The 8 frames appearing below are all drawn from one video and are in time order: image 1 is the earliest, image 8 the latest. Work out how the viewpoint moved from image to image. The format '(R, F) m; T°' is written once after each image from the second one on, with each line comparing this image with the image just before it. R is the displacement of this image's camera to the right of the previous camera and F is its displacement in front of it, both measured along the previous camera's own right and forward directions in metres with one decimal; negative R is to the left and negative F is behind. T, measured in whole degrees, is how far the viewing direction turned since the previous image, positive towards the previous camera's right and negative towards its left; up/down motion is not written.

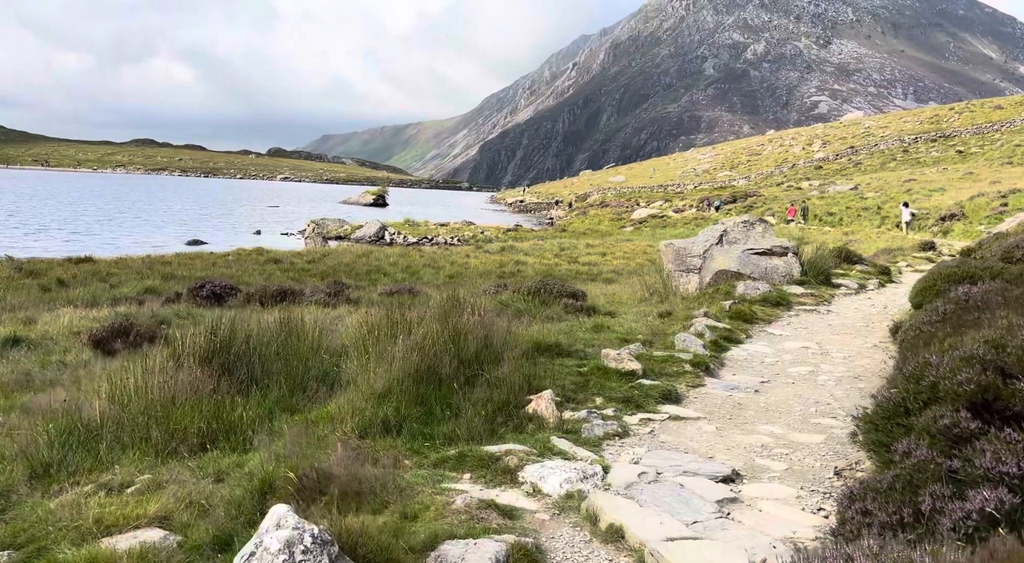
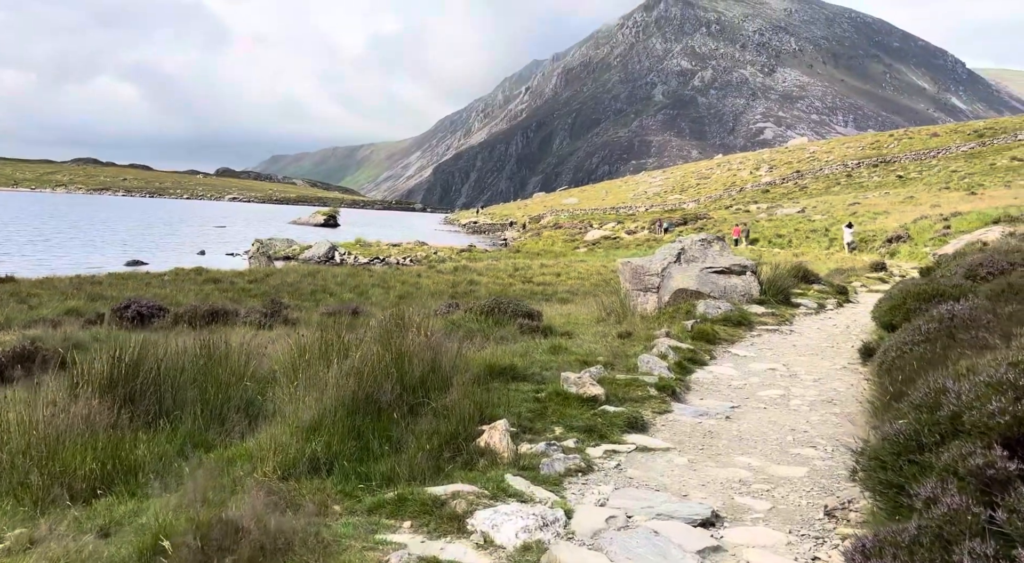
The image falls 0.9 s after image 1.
(0.0, +1.0) m; +3°
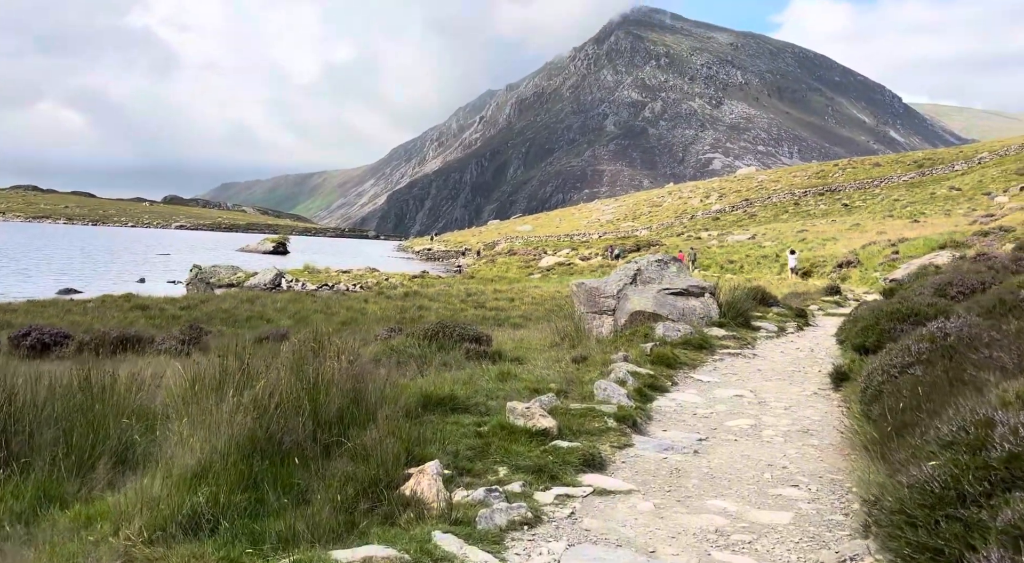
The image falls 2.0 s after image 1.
(+0.2, +1.3) m; +3°
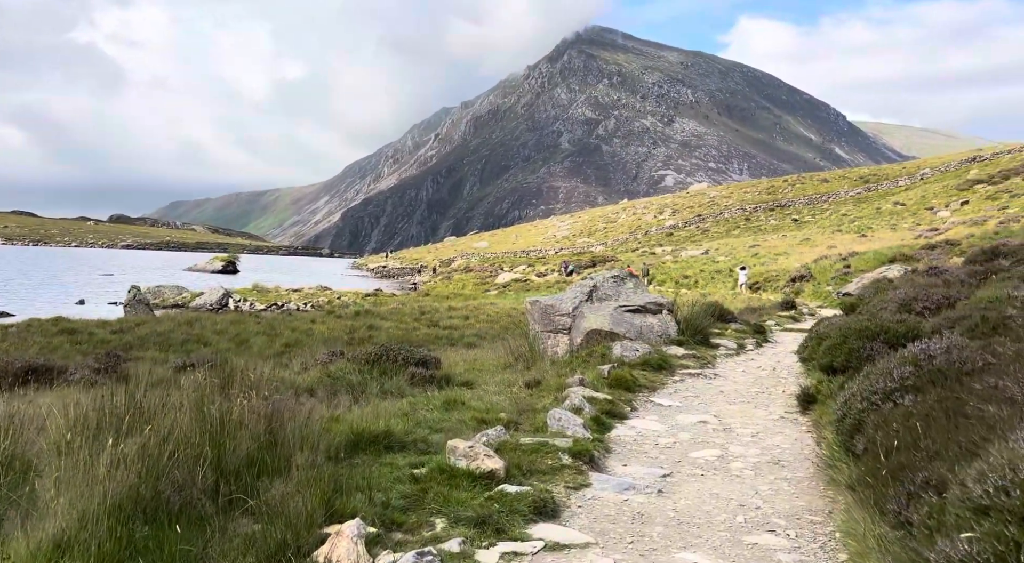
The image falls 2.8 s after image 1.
(+0.2, +1.0) m; +3°
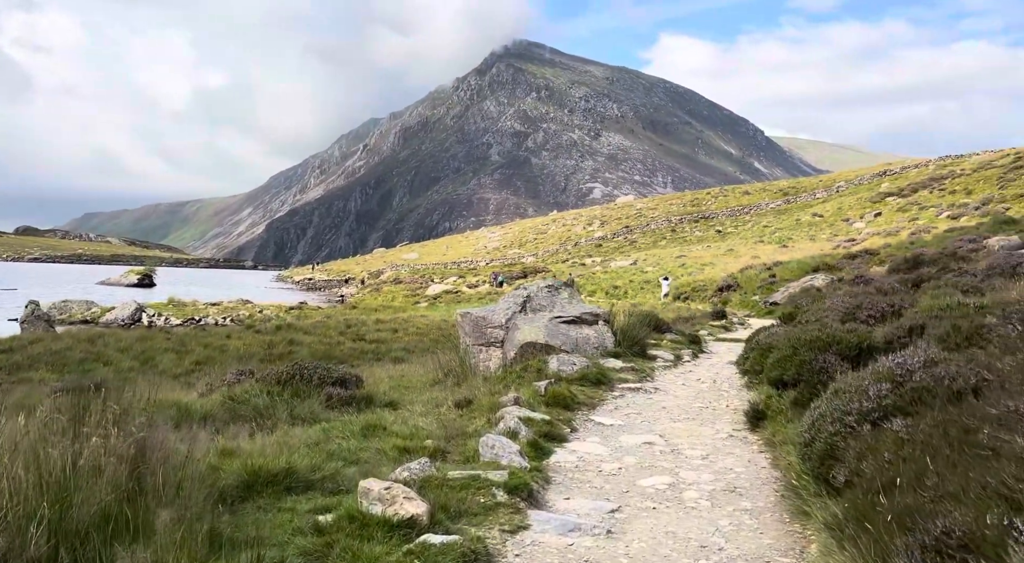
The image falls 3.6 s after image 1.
(0.0, +1.1) m; +5°
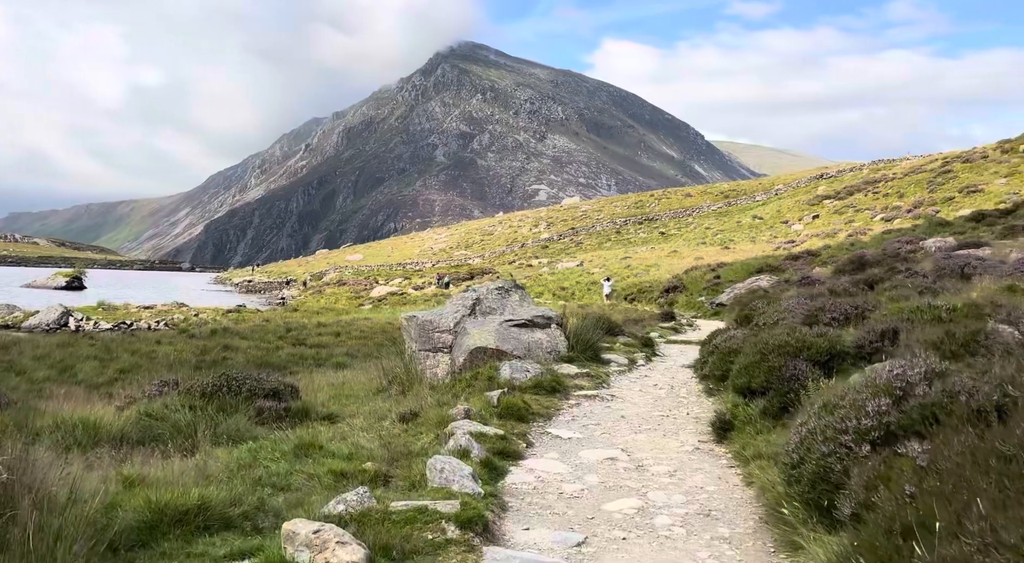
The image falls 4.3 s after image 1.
(-0.1, +0.9) m; +4°
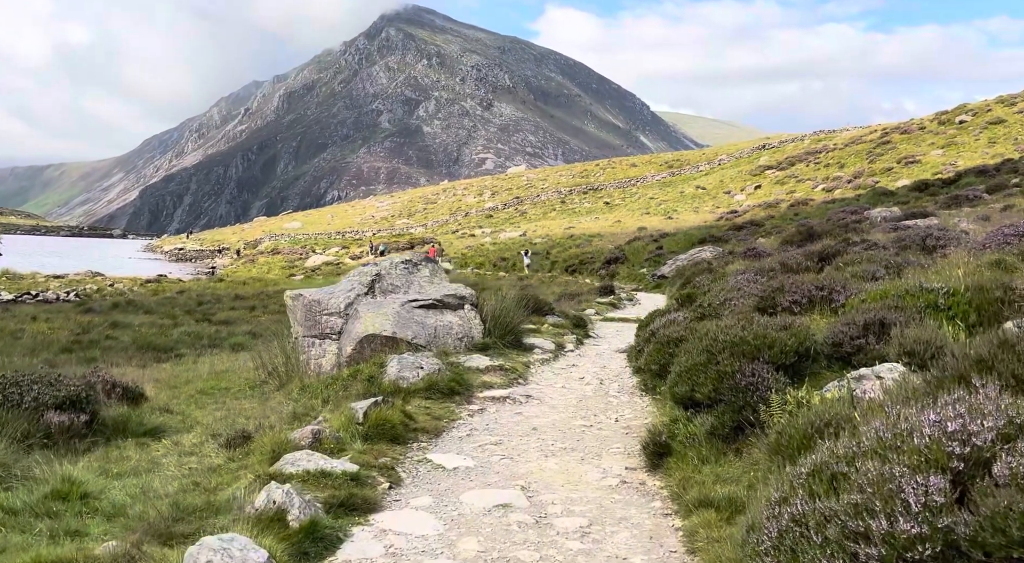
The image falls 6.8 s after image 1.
(+0.8, +2.8) m; +4°
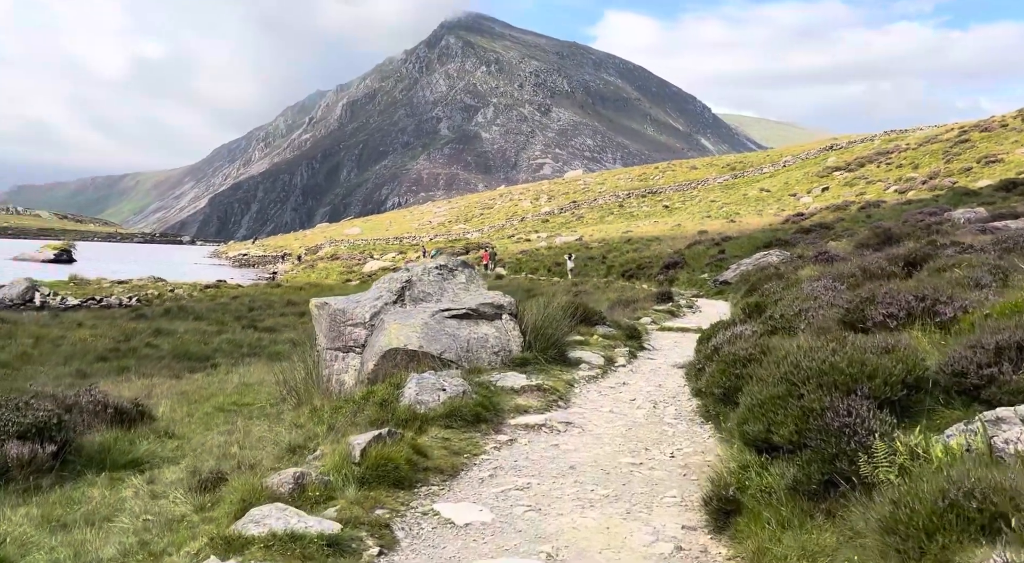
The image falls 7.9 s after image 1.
(+0.3, +1.6) m; -4°
